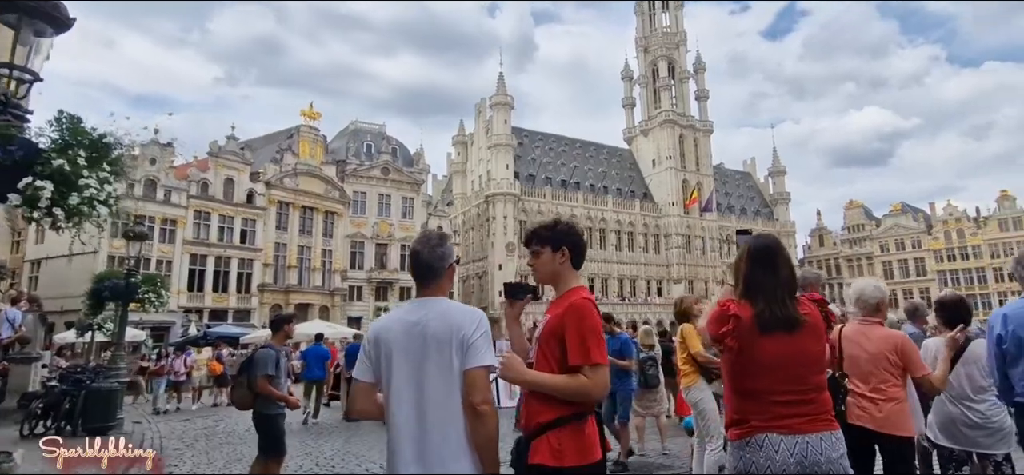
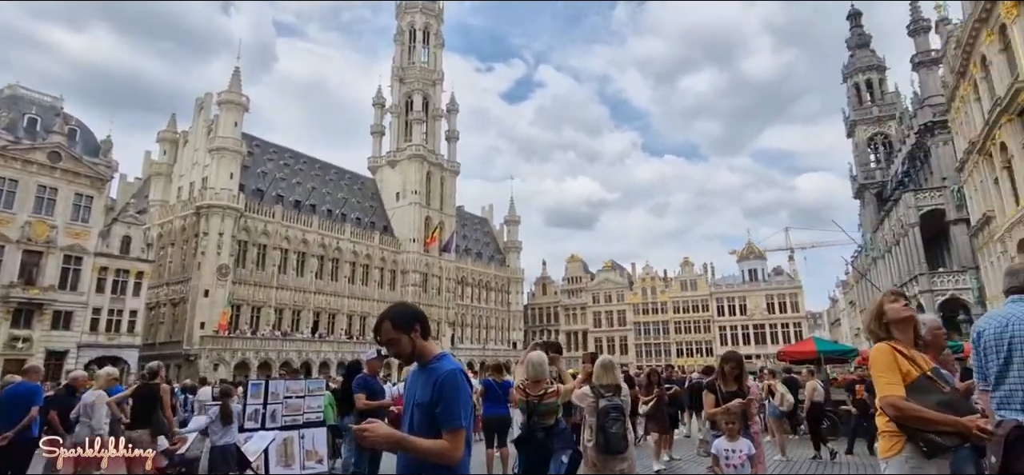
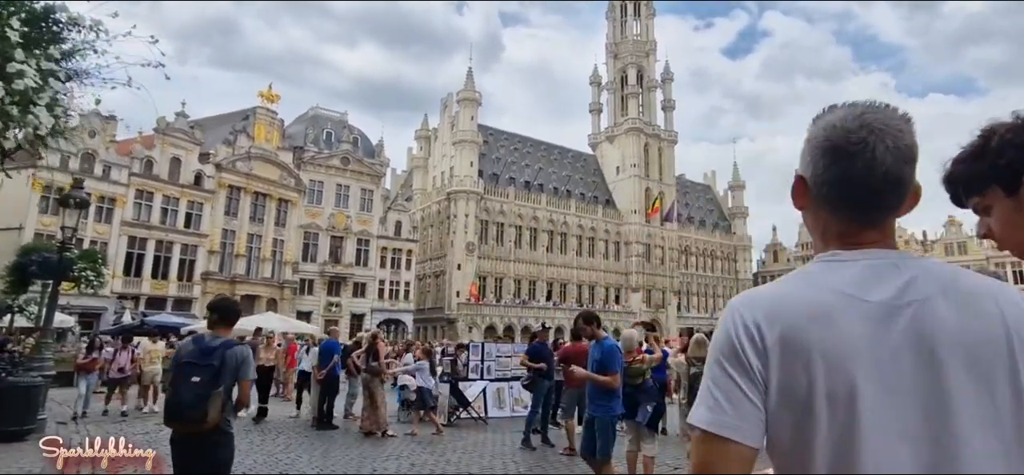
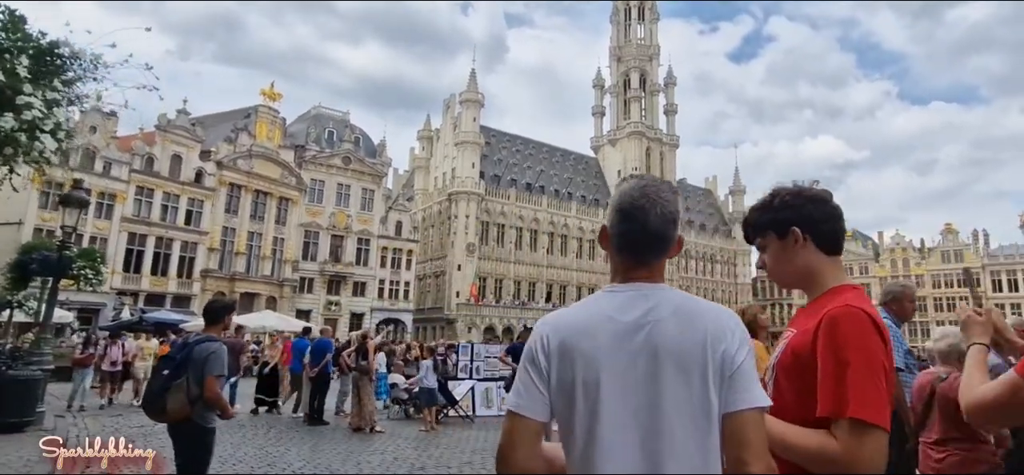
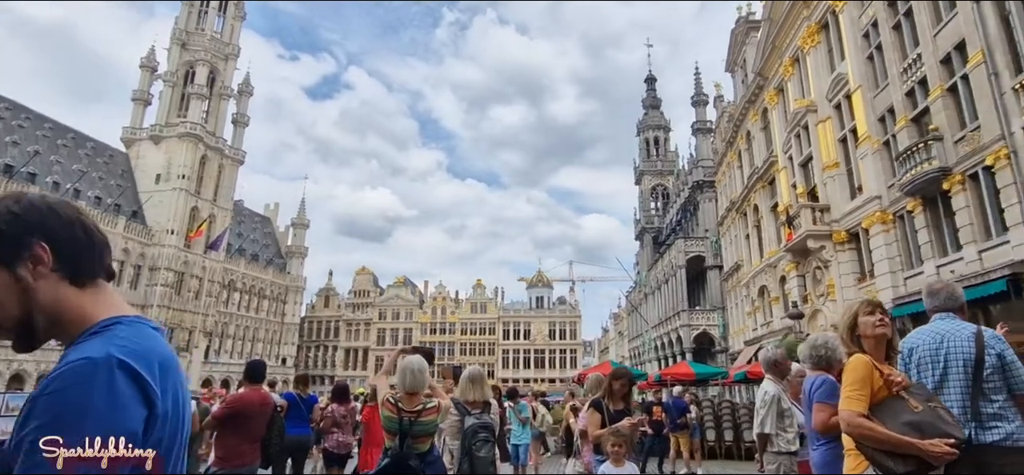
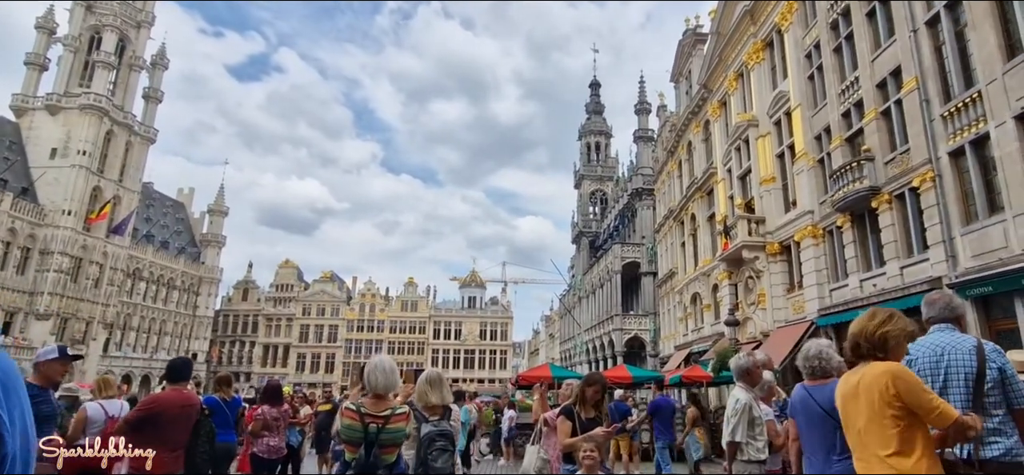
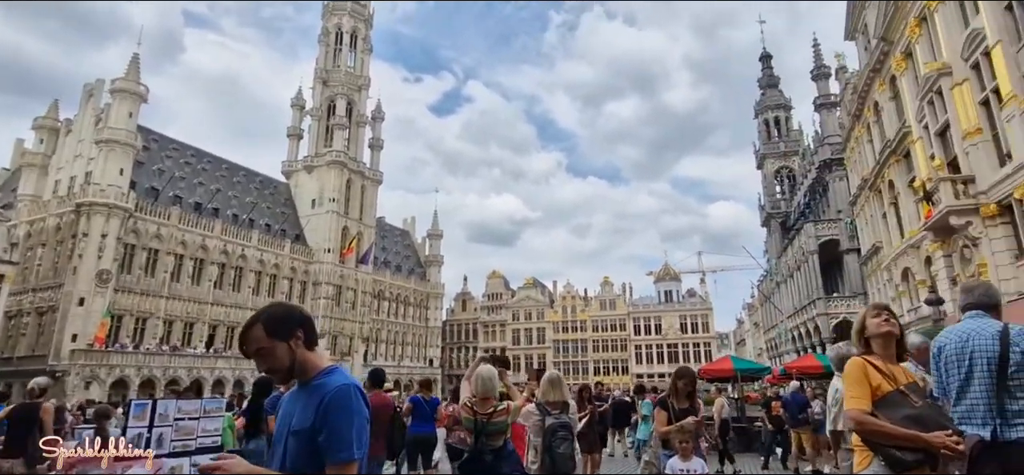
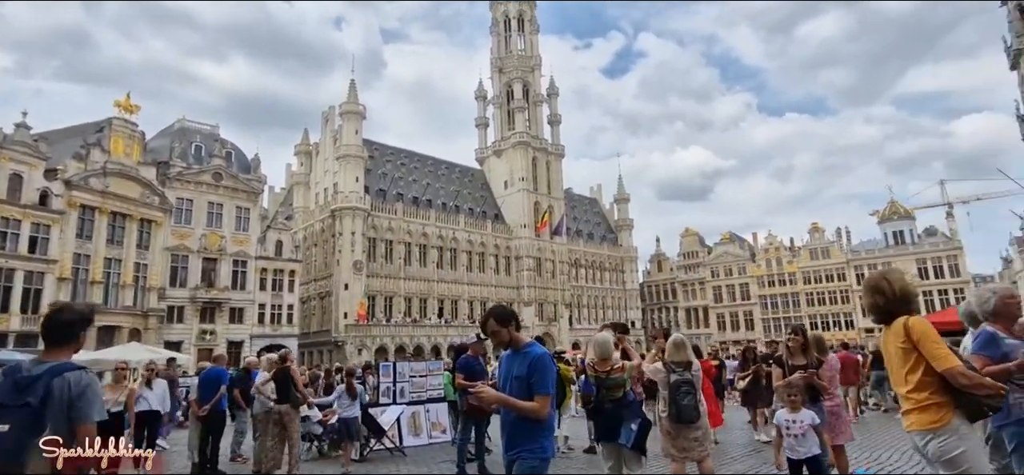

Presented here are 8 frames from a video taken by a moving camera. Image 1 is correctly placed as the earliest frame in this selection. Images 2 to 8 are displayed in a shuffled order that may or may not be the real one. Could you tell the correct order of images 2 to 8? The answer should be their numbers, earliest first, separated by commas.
4, 3, 8, 2, 7, 5, 6
